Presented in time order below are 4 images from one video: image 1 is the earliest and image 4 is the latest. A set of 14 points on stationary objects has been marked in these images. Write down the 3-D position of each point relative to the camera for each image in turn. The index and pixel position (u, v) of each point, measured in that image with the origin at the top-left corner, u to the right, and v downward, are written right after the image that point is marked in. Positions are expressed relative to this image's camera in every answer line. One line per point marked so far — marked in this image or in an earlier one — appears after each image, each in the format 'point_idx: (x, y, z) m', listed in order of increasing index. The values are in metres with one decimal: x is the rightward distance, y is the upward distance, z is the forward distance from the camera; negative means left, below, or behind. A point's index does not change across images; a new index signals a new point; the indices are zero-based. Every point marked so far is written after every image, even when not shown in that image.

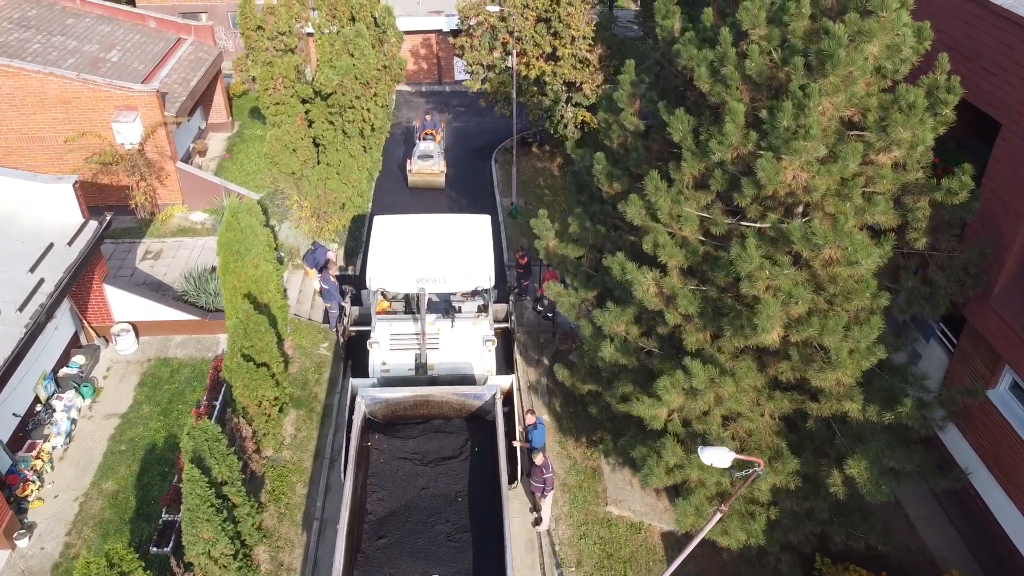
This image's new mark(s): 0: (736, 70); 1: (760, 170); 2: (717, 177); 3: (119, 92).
0: (+2.2, +2.2, +8.9) m
1: (+2.3, +1.1, +8.2) m
2: (+2.1, +1.1, +9.0) m
3: (-7.1, +3.6, +16.0) m
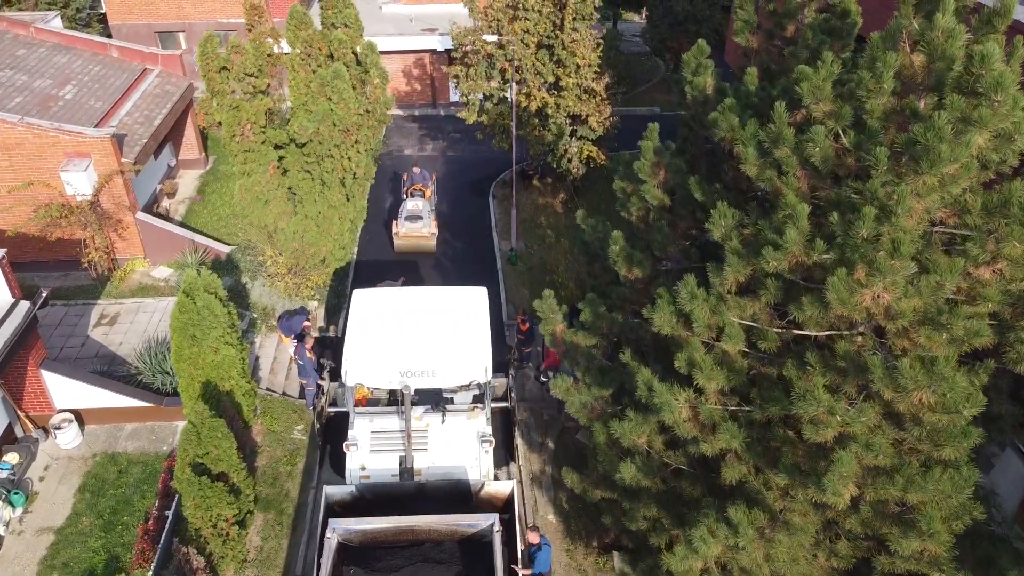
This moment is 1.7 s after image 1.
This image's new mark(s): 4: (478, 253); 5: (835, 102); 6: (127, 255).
0: (+2.3, +1.1, +7.1) m
1: (+2.3, 0.0, +6.4) m
2: (+2.1, 0.0, +7.2) m
3: (-7.1, +2.4, +14.2) m
4: (-0.7, +0.7, +18.7) m
5: (+2.6, +1.5, +7.0) m
6: (-6.8, +0.6, +15.6) m
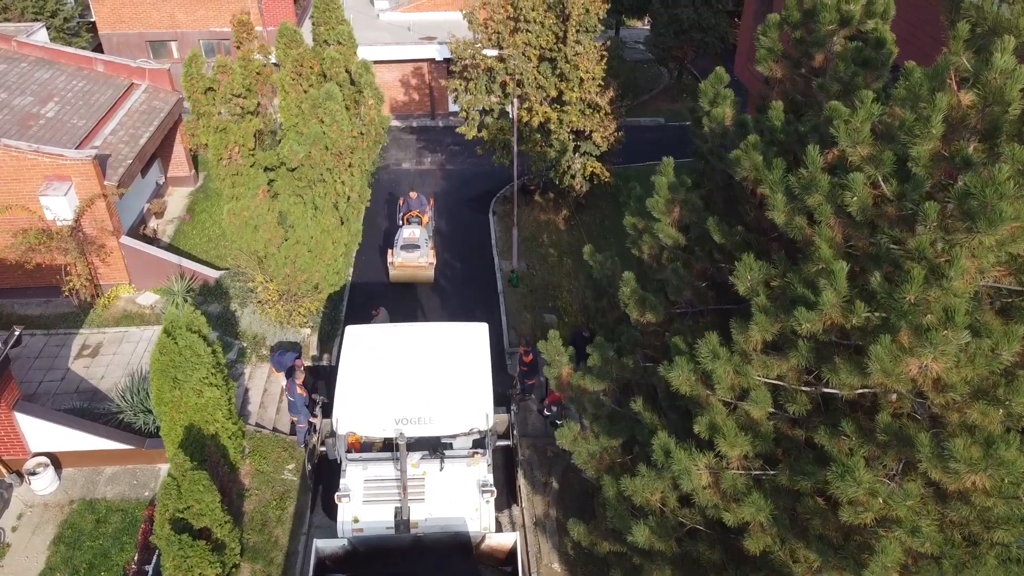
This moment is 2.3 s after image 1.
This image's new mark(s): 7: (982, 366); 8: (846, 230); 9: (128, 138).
0: (+2.3, +0.6, +6.4) m
1: (+2.3, -0.5, +5.7) m
2: (+2.1, -0.4, +6.5) m
3: (-7.1, +2.0, +13.5) m
4: (-0.7, +0.3, +18.0) m
5: (+2.6, +1.0, +6.3) m
6: (-6.8, +0.1, +15.0) m
7: (+3.0, -0.5, +5.7) m
8: (+2.5, +0.4, +6.5) m
9: (-6.8, +2.7, +15.6) m
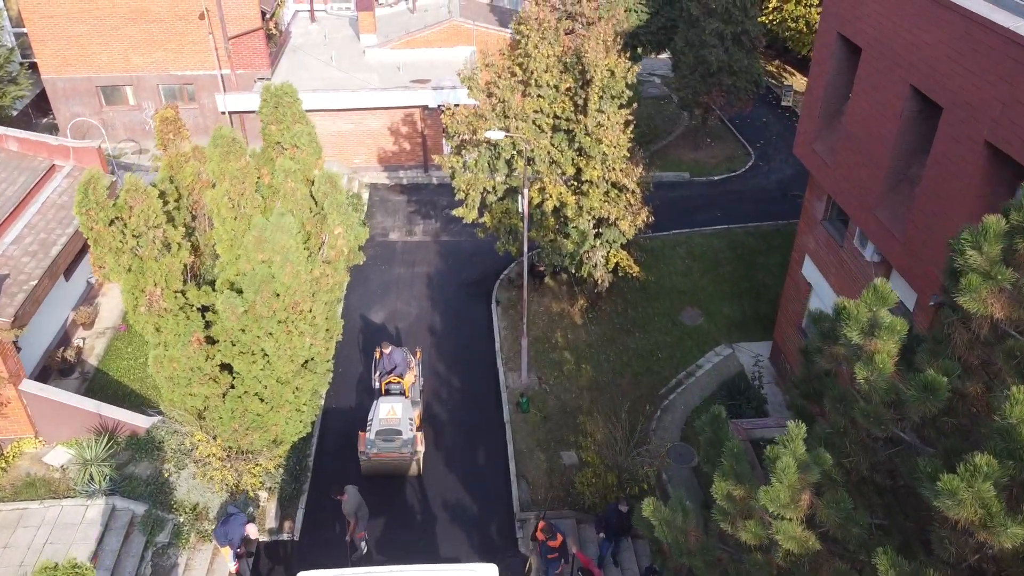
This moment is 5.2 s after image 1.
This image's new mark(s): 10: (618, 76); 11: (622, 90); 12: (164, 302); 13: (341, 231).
0: (+2.5, -1.4, +3.2) m
1: (+2.5, -2.5, +2.5) m
2: (+2.3, -2.5, +3.3) m
3: (-6.9, -0.1, +10.3) m
4: (-0.5, -1.8, +14.8) m
5: (+2.8, -1.0, +3.1) m
6: (-6.6, -1.9, +11.7) m
7: (+3.2, -2.5, +2.5) m
8: (+2.6, -1.6, +3.3) m
9: (-6.6, +0.6, +12.4) m
10: (+1.7, +3.4, +14.1) m
11: (+1.8, +3.2, +14.2) m
12: (-3.7, -0.2, +9.4) m
13: (-2.1, +1.0, +11.0) m
